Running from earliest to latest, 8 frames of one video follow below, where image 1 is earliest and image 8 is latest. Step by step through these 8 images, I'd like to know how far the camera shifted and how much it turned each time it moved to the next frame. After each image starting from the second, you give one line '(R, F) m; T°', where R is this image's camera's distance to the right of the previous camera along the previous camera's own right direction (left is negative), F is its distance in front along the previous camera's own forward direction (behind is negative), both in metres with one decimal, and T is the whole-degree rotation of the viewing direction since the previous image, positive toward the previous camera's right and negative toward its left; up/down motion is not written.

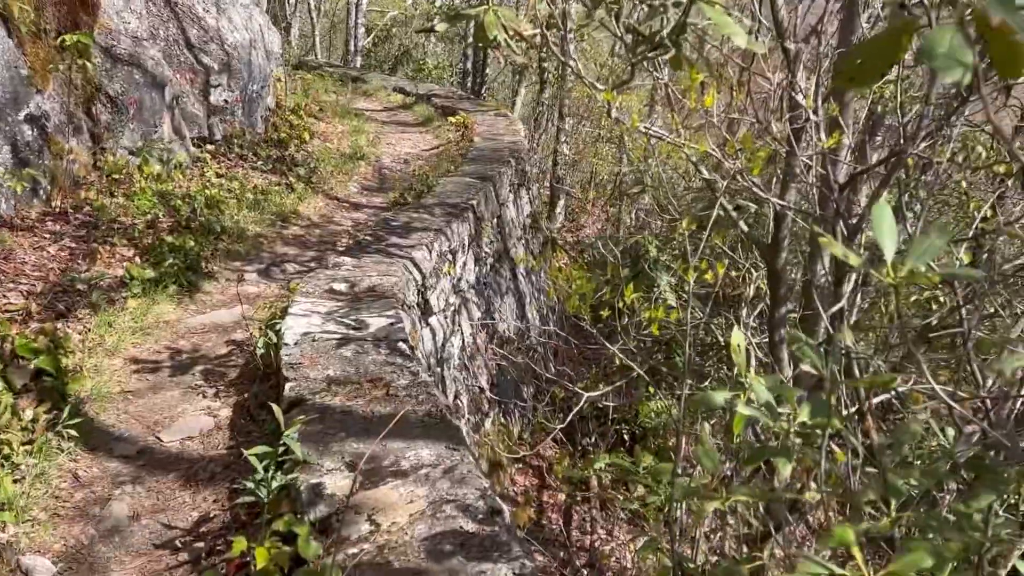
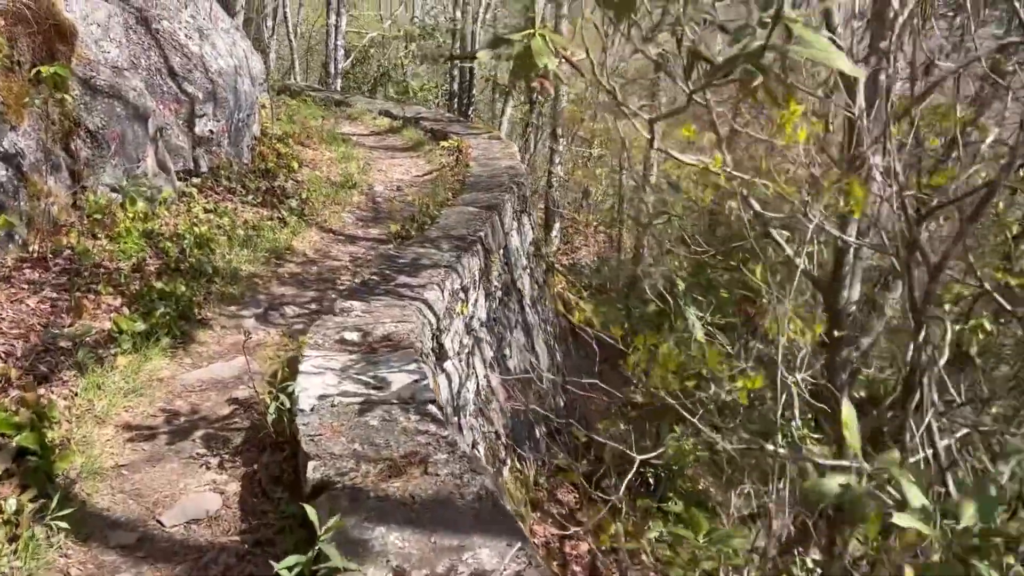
(-0.2, +0.3) m; +1°
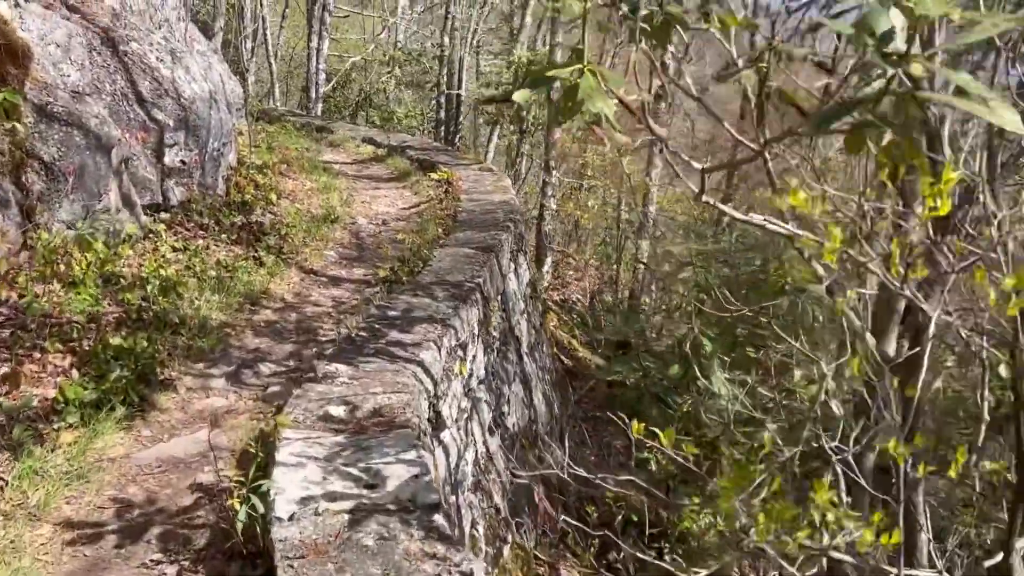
(-0.1, +0.5) m; +1°
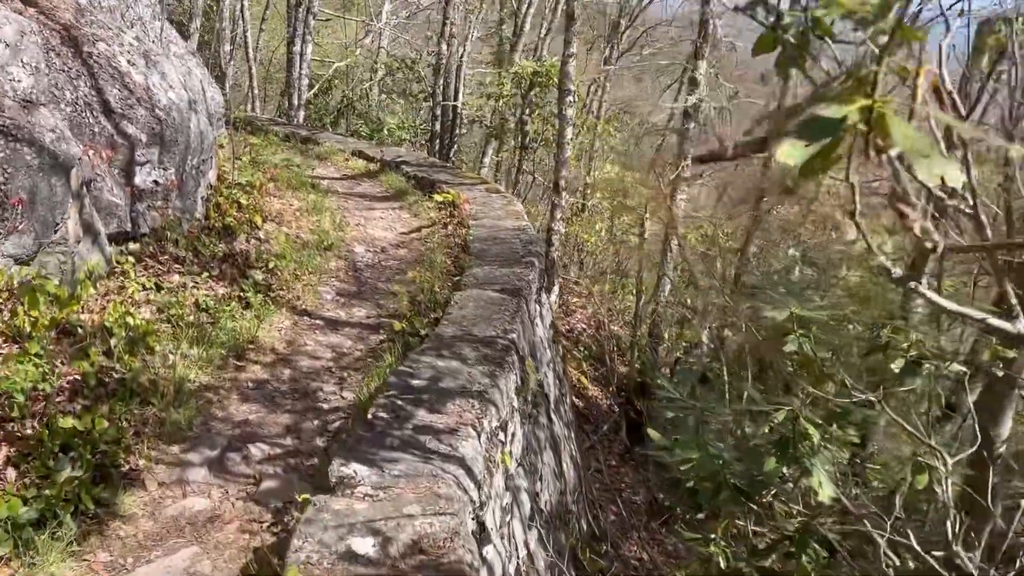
(-0.3, +0.8) m; +2°
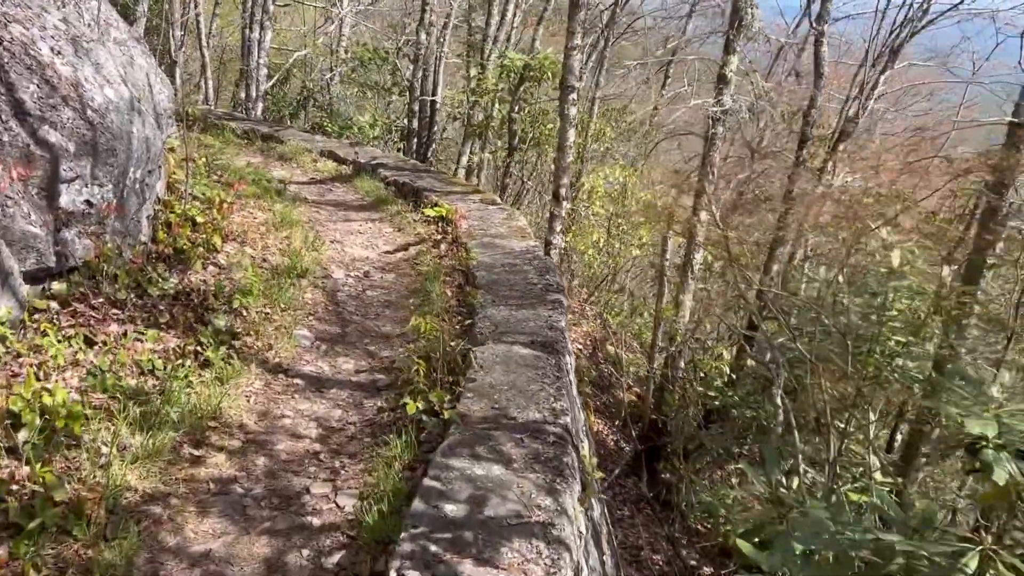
(-0.3, +1.0) m; +3°
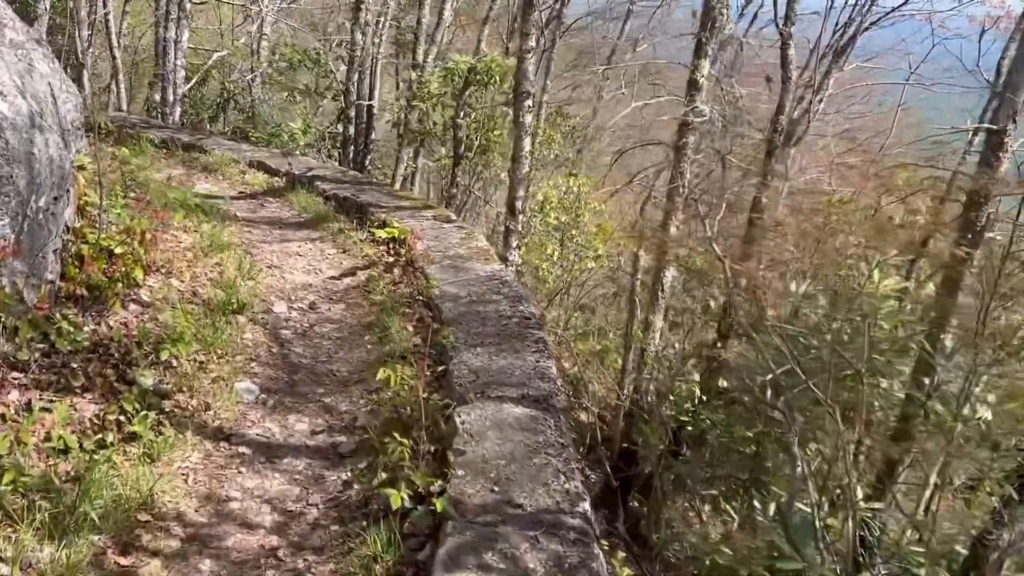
(-0.2, +0.5) m; +5°
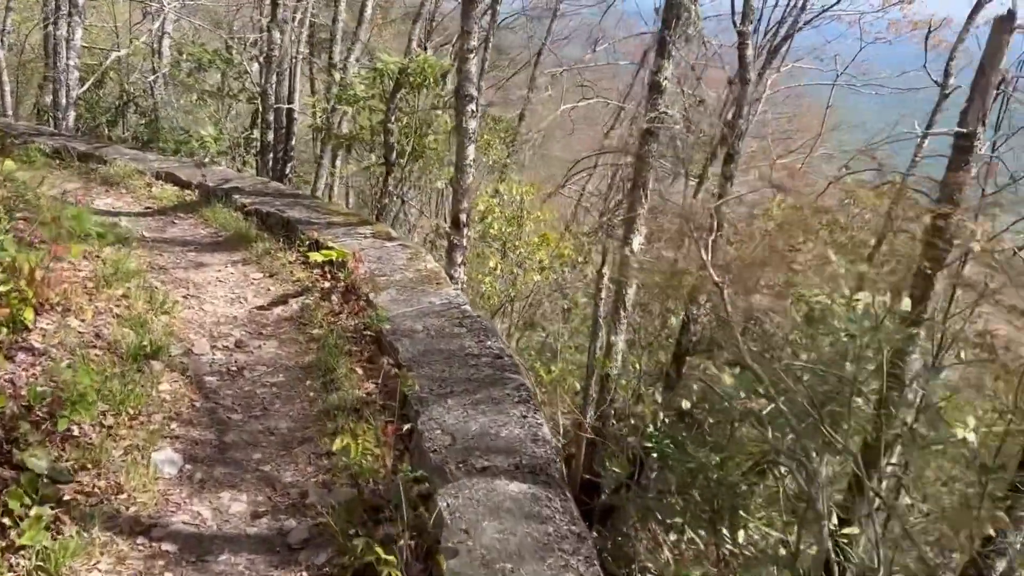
(-0.2, +0.6) m; +6°
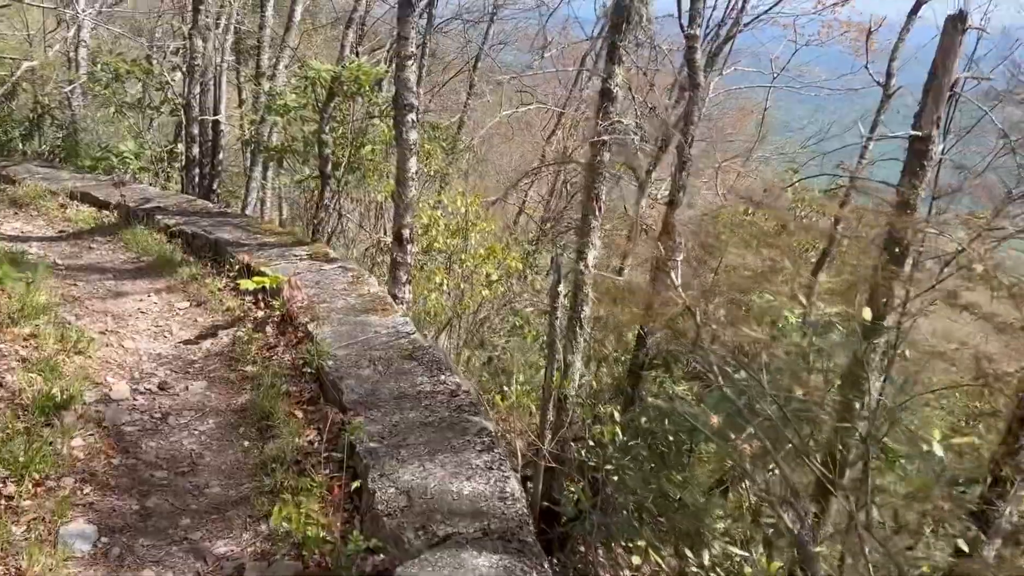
(-0.1, +0.3) m; +4°
